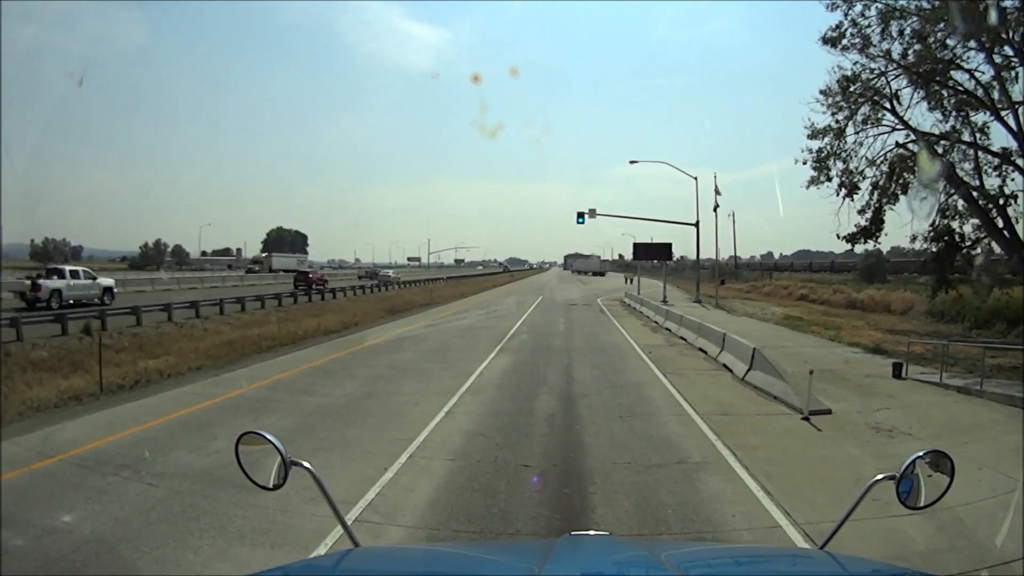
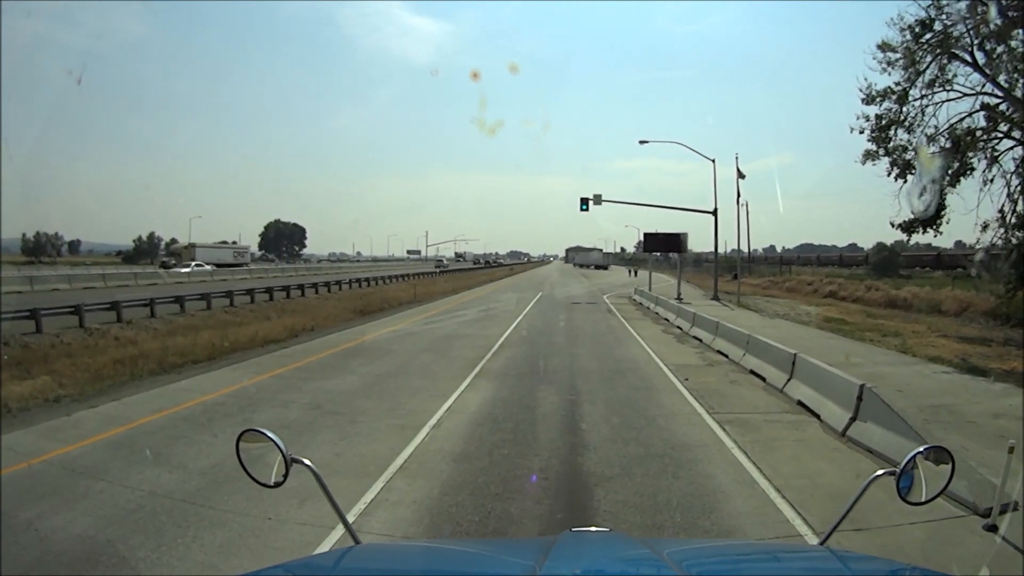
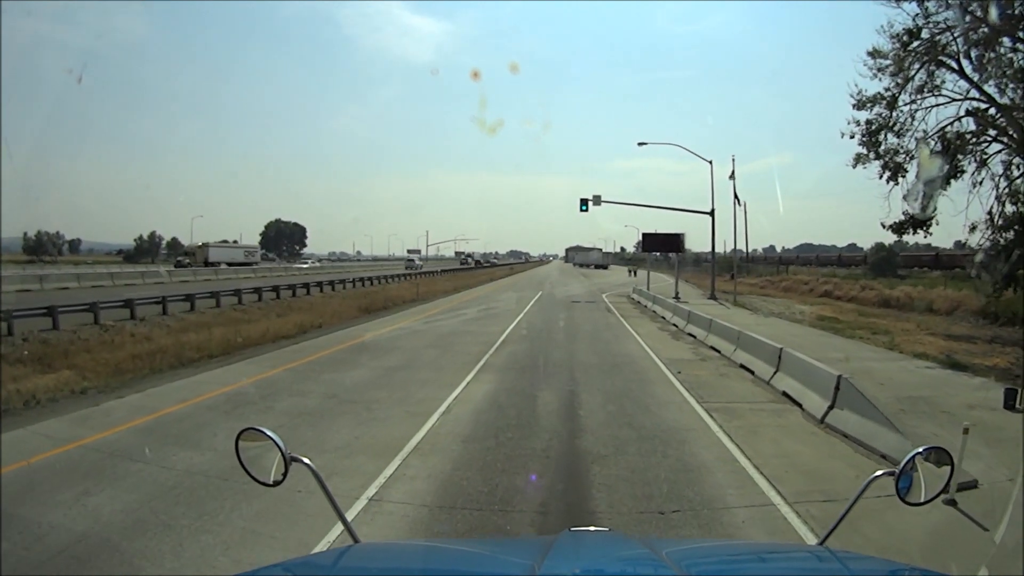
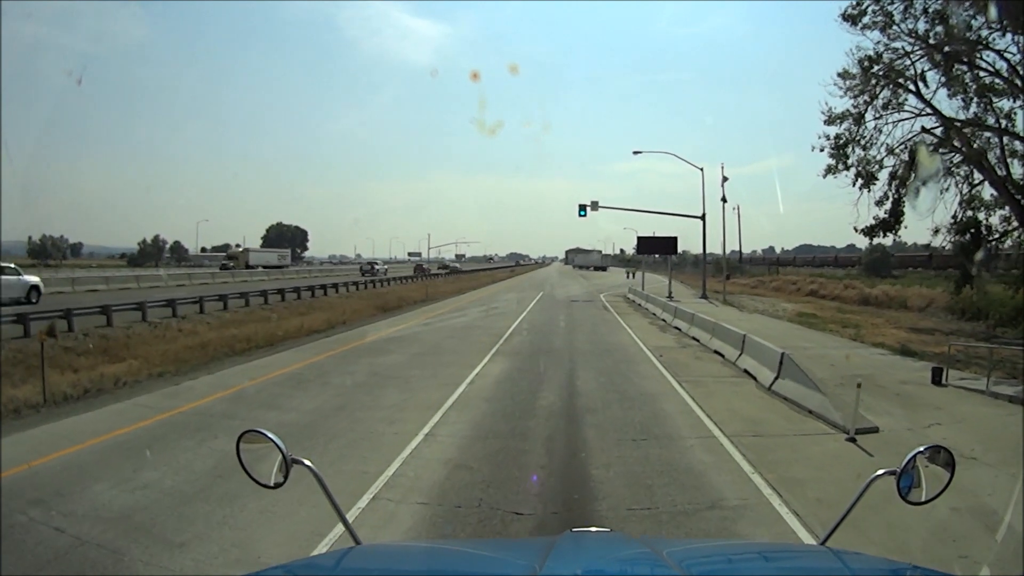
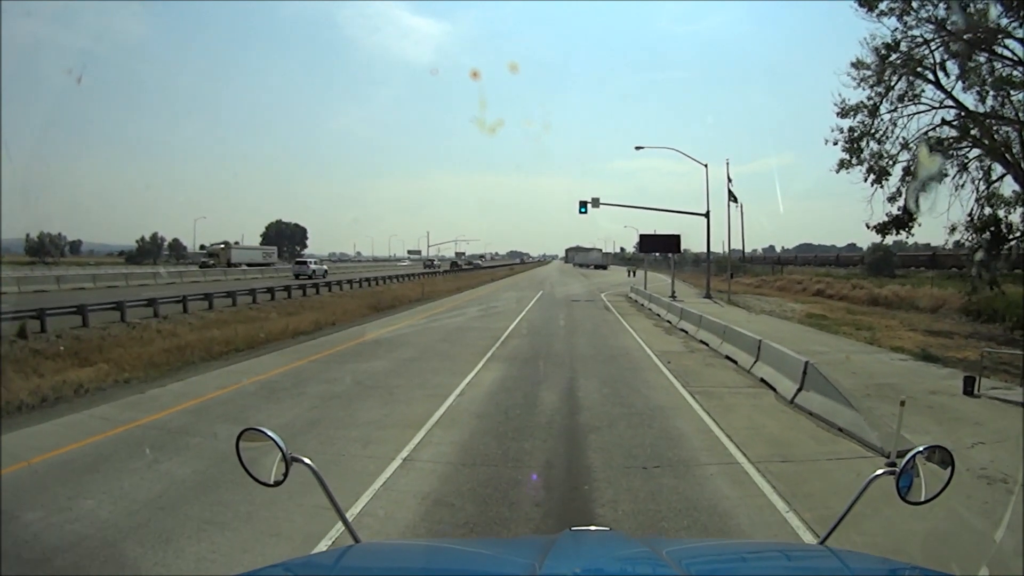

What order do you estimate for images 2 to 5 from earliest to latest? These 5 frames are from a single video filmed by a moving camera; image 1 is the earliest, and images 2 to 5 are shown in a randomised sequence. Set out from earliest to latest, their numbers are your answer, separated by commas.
4, 5, 3, 2
